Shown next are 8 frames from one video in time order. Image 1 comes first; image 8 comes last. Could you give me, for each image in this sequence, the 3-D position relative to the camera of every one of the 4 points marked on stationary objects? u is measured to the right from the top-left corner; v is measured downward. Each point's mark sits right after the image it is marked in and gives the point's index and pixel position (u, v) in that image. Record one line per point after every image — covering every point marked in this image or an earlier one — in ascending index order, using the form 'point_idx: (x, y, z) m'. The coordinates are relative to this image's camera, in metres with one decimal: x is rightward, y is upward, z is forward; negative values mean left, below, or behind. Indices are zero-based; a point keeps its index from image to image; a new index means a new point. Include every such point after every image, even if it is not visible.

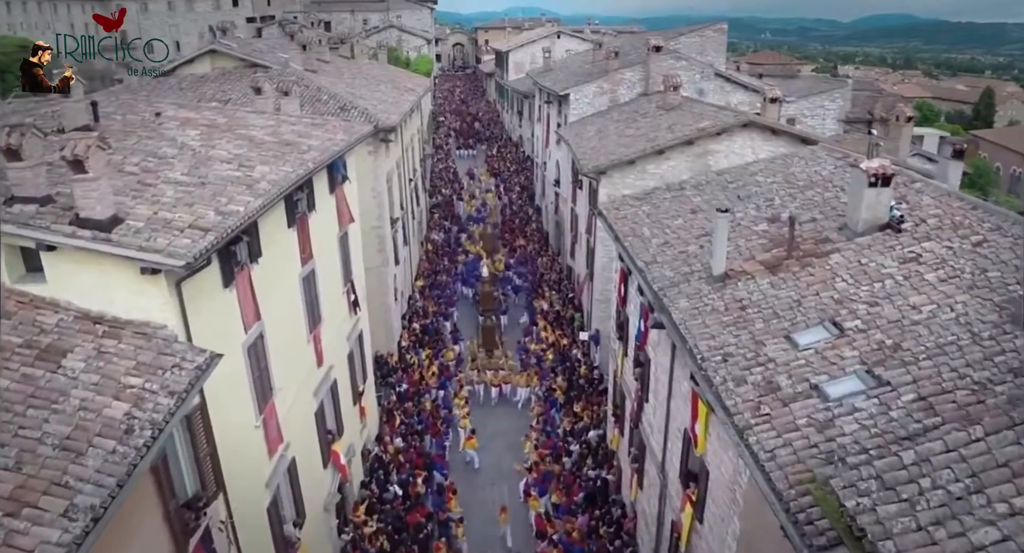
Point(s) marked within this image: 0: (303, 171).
0: (-3.7, +1.9, +13.1) m
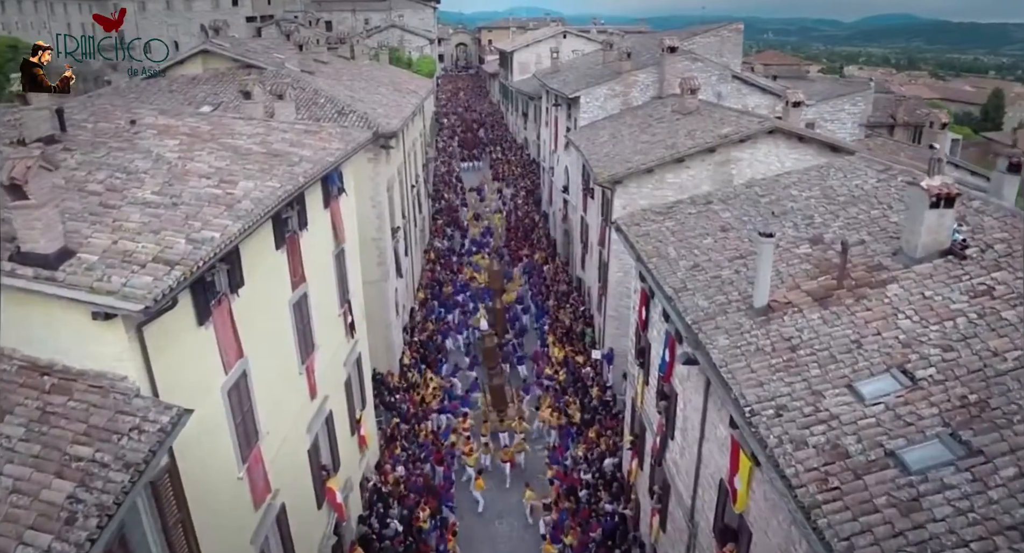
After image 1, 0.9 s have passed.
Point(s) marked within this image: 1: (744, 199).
0: (-3.5, +1.4, +11.7) m
1: (+4.7, +1.6, +15.6) m
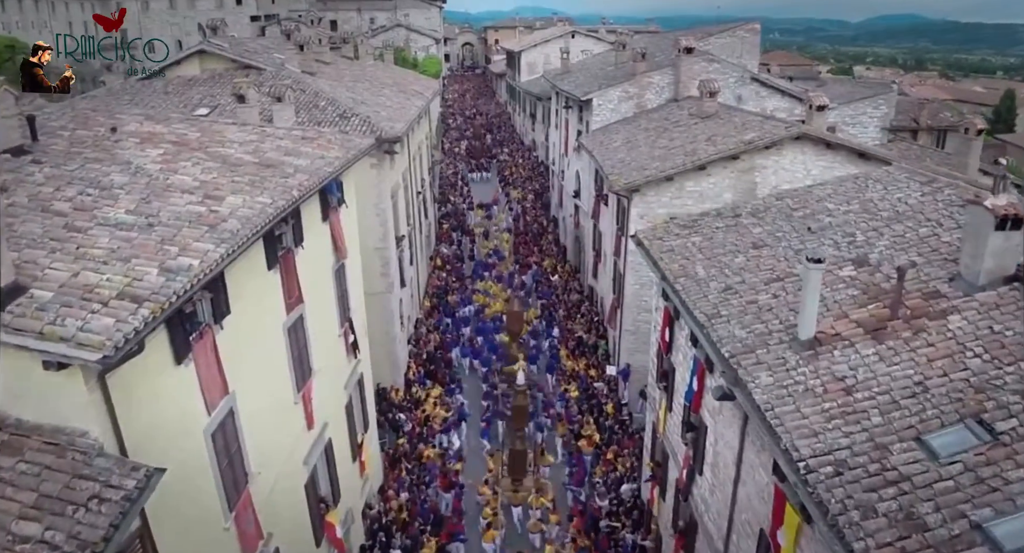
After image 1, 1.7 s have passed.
0: (-3.3, +1.1, +10.7) m
1: (+5.0, +1.2, +14.5) m
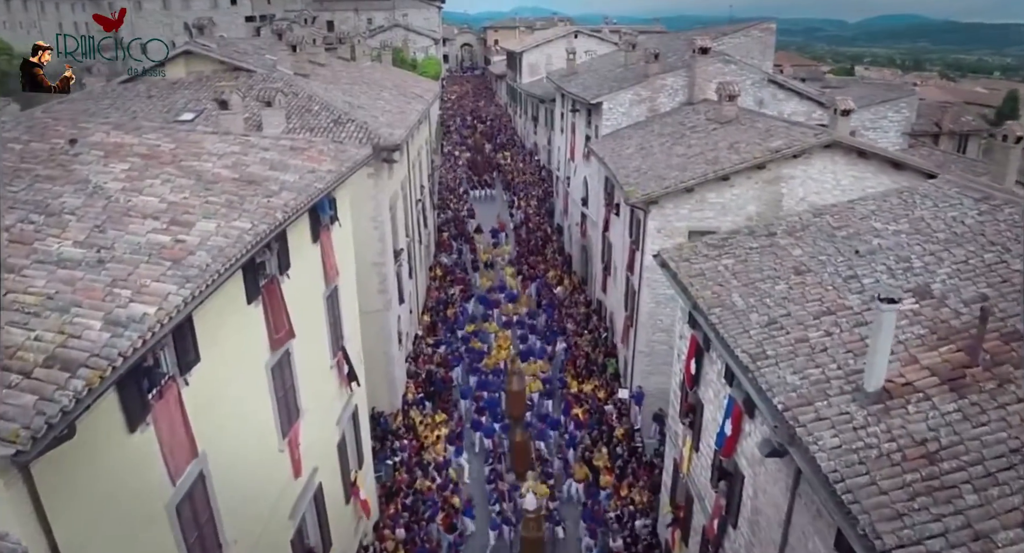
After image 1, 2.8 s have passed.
0: (-3.1, +0.6, +9.2) m
1: (+5.2, +0.8, +13.1) m
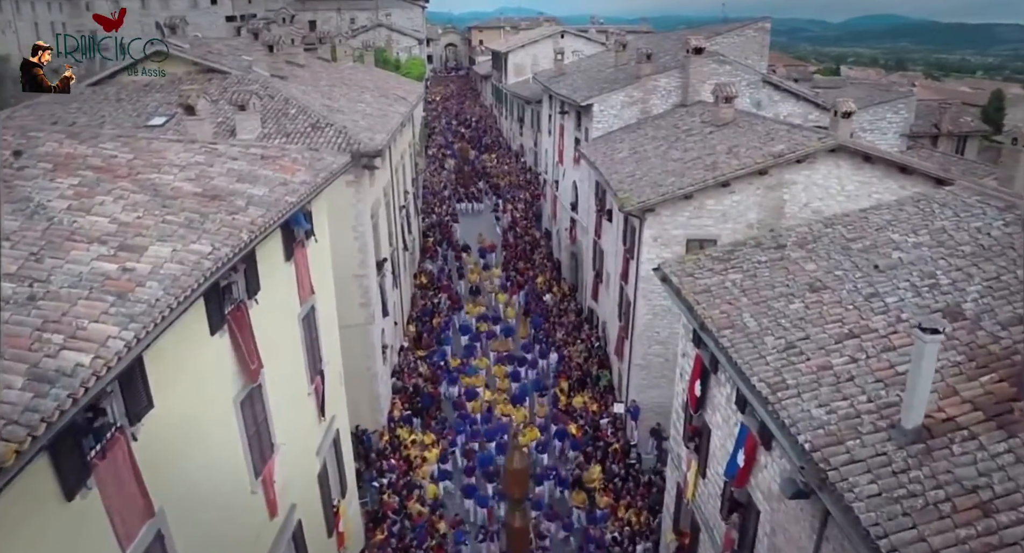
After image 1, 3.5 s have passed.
0: (-3.1, +0.3, +8.2) m
1: (+5.0, +0.5, +12.2) m
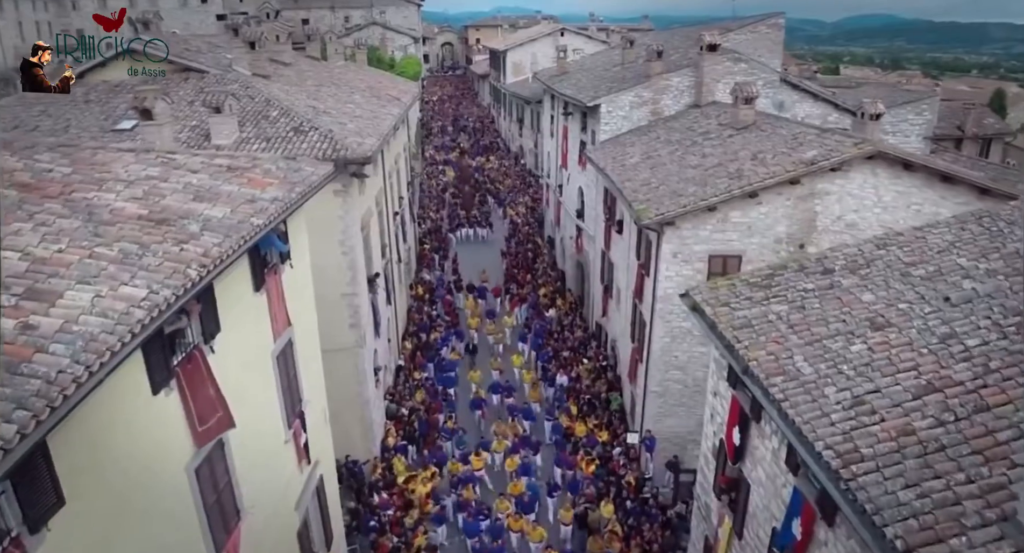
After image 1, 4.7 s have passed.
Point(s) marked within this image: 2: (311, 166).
0: (-3.0, -0.1, +6.6) m
1: (+5.2, +0.1, +10.6) m
2: (-3.0, +1.6, +11.4) m
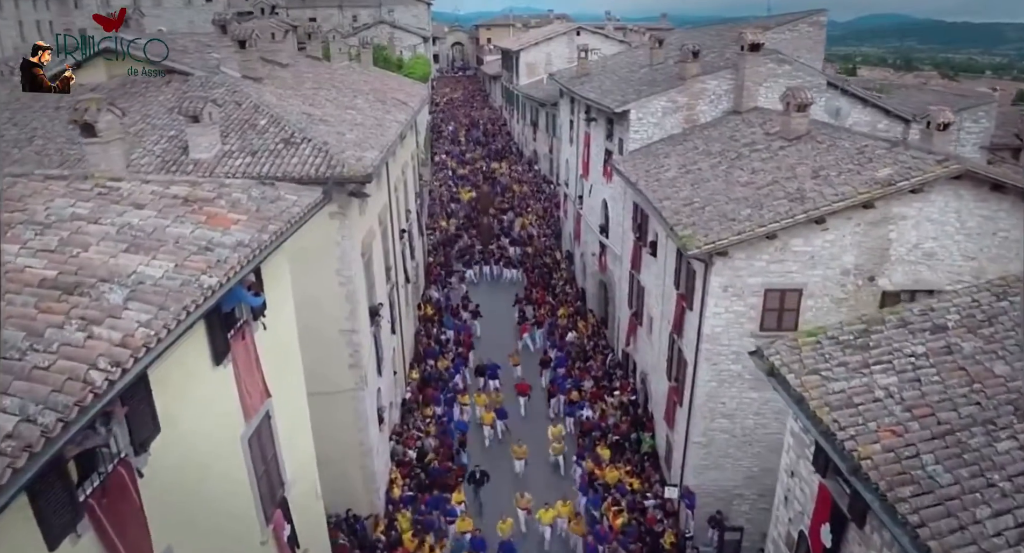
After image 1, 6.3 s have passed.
0: (-2.7, -0.7, +4.5) m
1: (+5.5, -0.5, +8.4) m
2: (-2.6, +1.0, +9.3) m
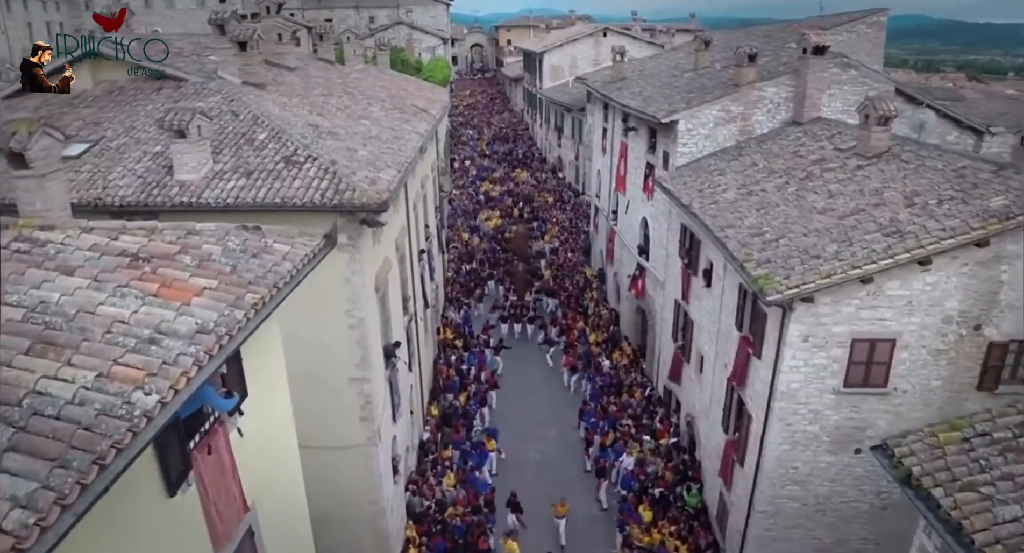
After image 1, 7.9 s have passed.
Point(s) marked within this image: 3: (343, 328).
0: (-2.3, -1.4, +2.4) m
1: (+6.0, -1.3, +6.2) m
2: (-2.1, +0.4, +7.3) m
3: (-2.7, -0.9, +12.3) m
